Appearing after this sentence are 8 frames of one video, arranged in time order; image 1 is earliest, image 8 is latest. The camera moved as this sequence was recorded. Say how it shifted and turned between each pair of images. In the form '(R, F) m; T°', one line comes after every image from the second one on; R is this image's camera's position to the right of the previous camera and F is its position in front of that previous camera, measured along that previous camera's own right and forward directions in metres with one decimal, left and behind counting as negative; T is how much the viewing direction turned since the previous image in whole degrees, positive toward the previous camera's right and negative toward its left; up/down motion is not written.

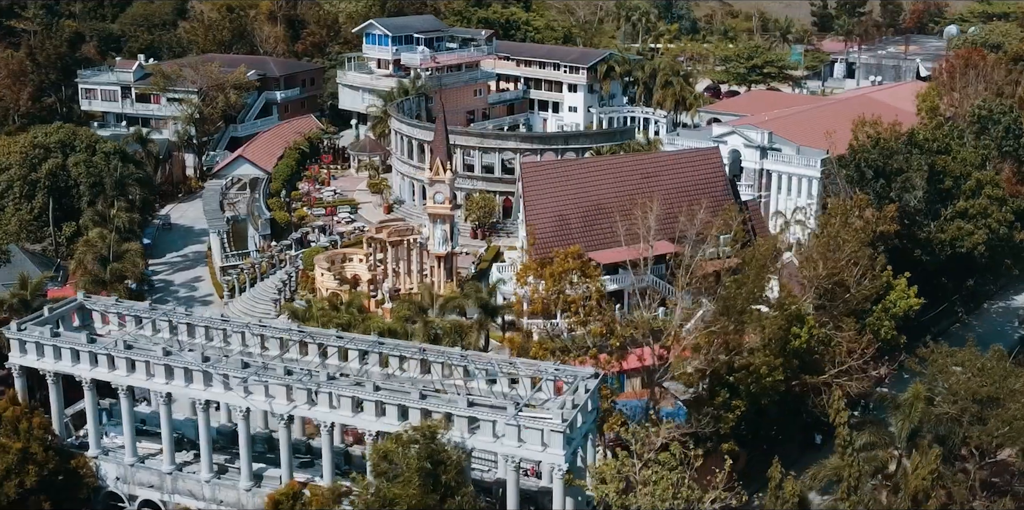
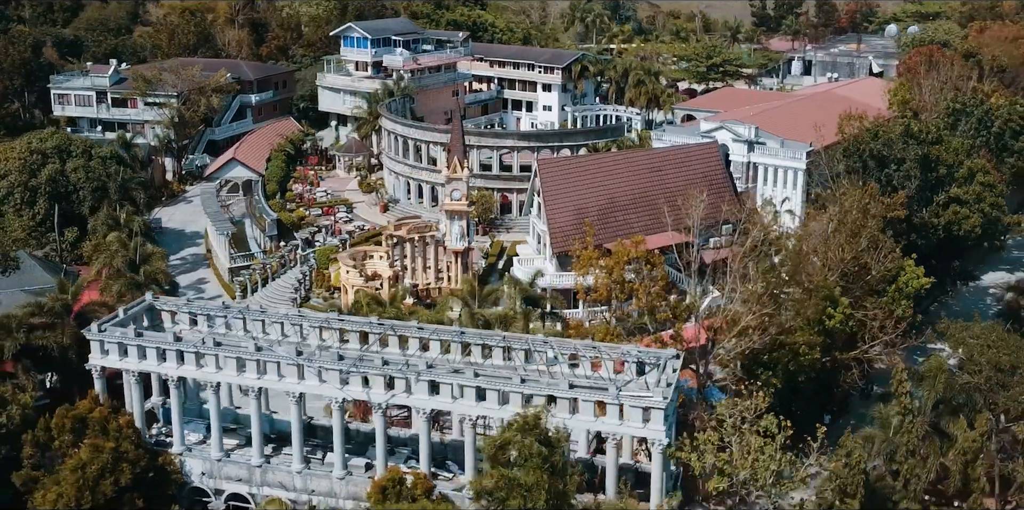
(-5.7, -1.6) m; +5°
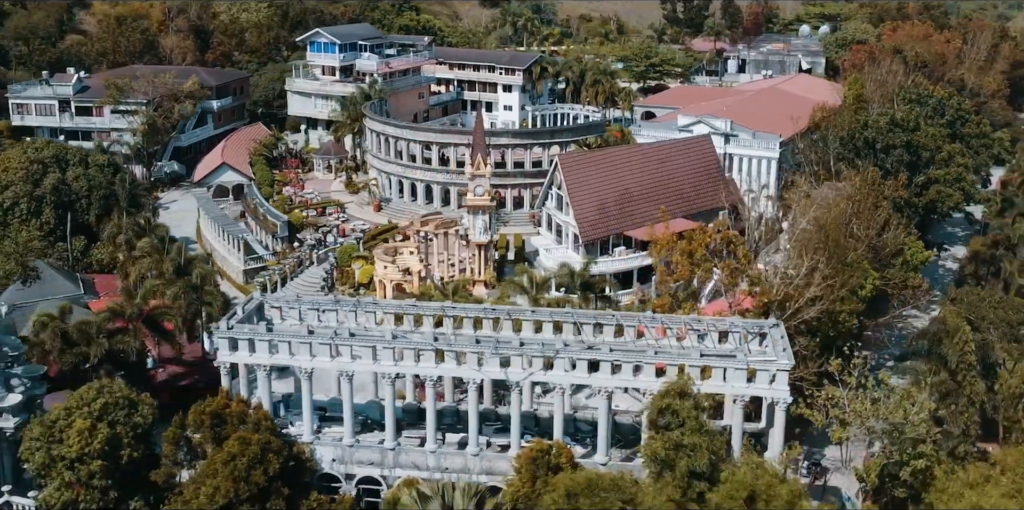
(-9.3, -2.2) m; +9°
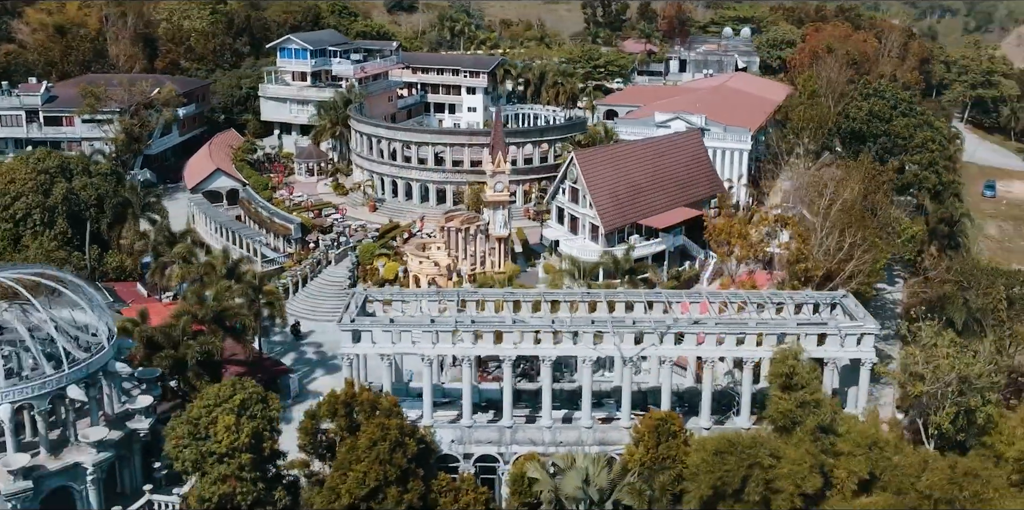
(-9.4, -2.0) m; +8°
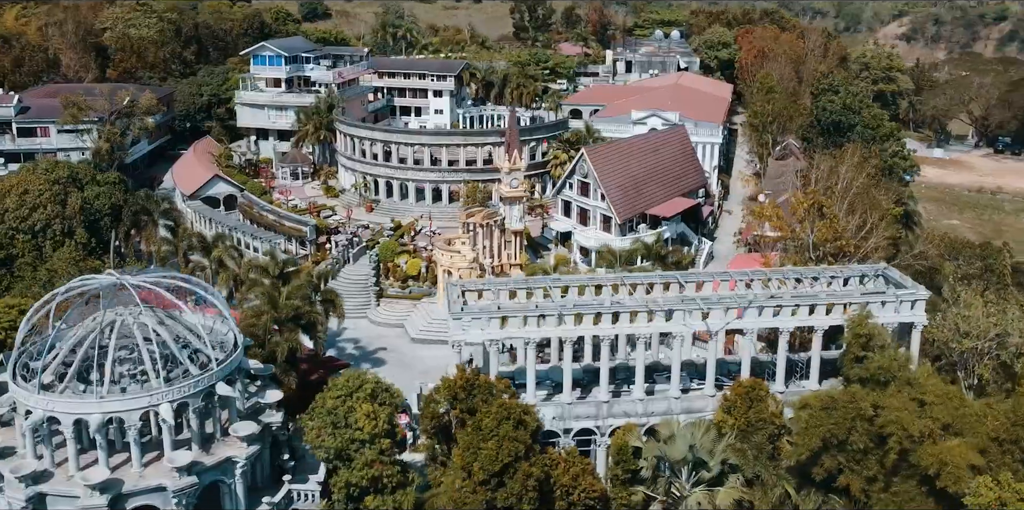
(-9.3, -2.0) m; +8°
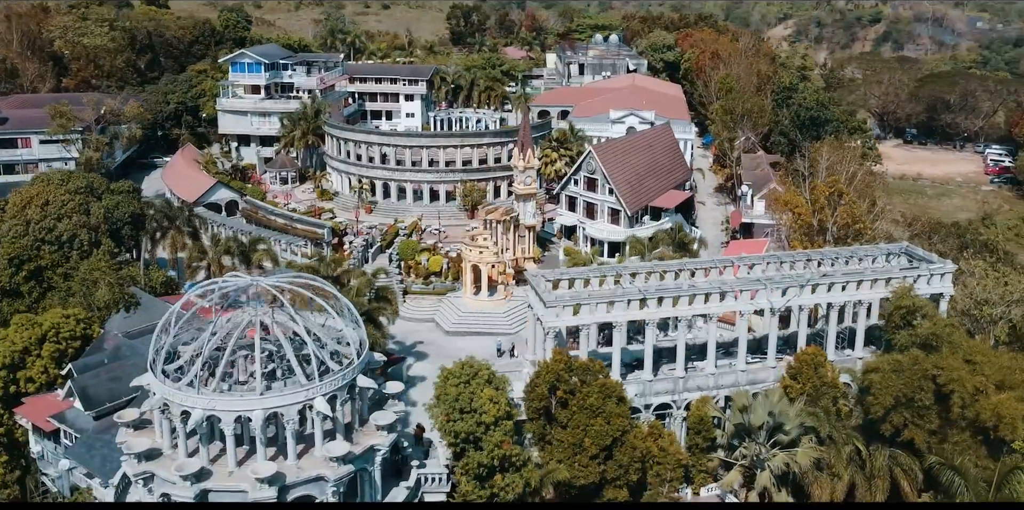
(-9.3, -2.0) m; +8°
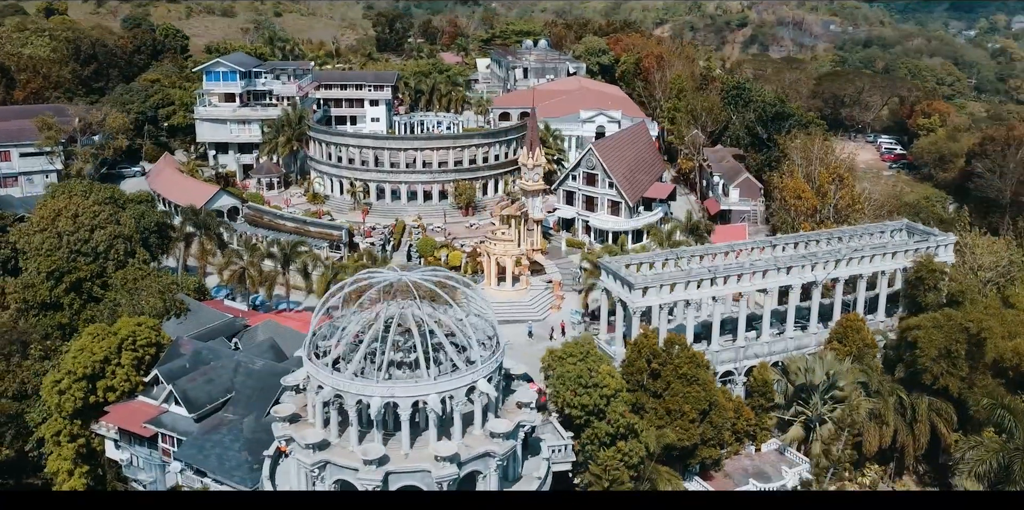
(-11.3, -2.3) m; +9°
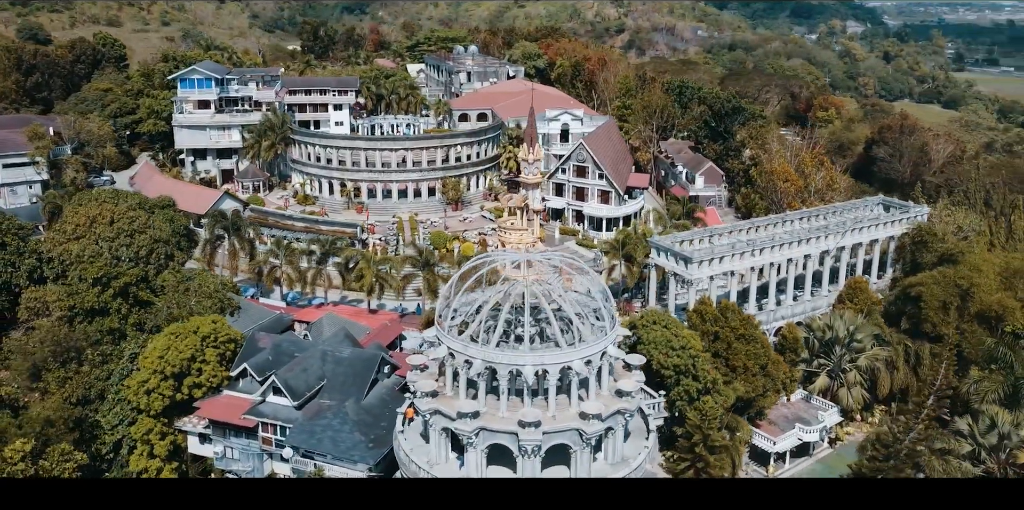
(-11.3, -2.5) m; +9°
